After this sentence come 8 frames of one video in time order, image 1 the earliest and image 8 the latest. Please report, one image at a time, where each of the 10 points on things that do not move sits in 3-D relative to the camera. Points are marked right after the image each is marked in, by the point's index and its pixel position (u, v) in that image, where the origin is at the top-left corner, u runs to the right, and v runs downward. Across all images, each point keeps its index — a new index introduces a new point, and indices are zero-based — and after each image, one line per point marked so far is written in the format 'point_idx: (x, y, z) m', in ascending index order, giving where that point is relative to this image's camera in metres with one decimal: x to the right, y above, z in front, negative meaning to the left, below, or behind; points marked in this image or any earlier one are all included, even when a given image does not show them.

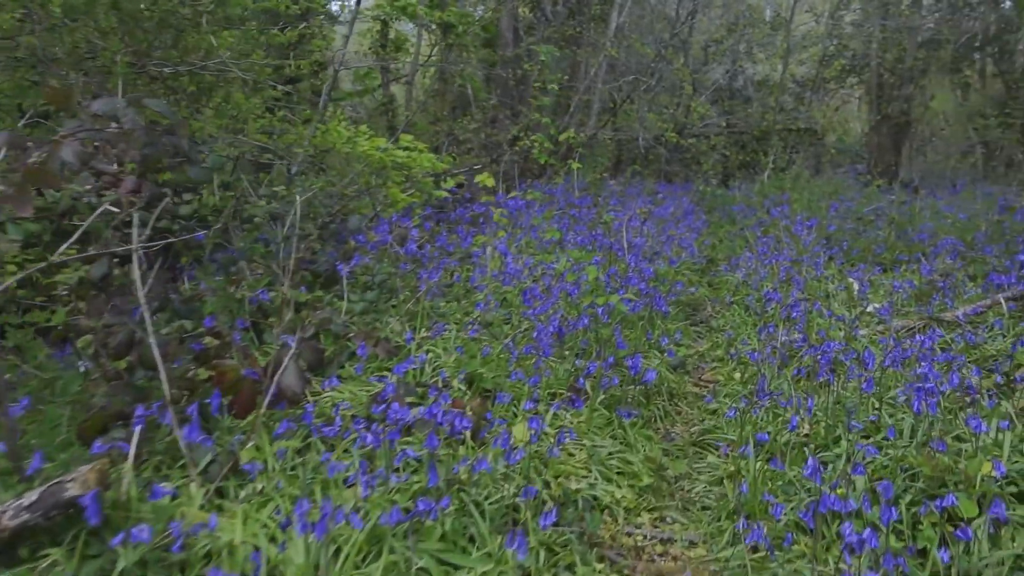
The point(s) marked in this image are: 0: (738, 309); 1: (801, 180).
0: (+1.2, -0.1, +4.8) m
1: (+3.5, +1.3, +10.6) m
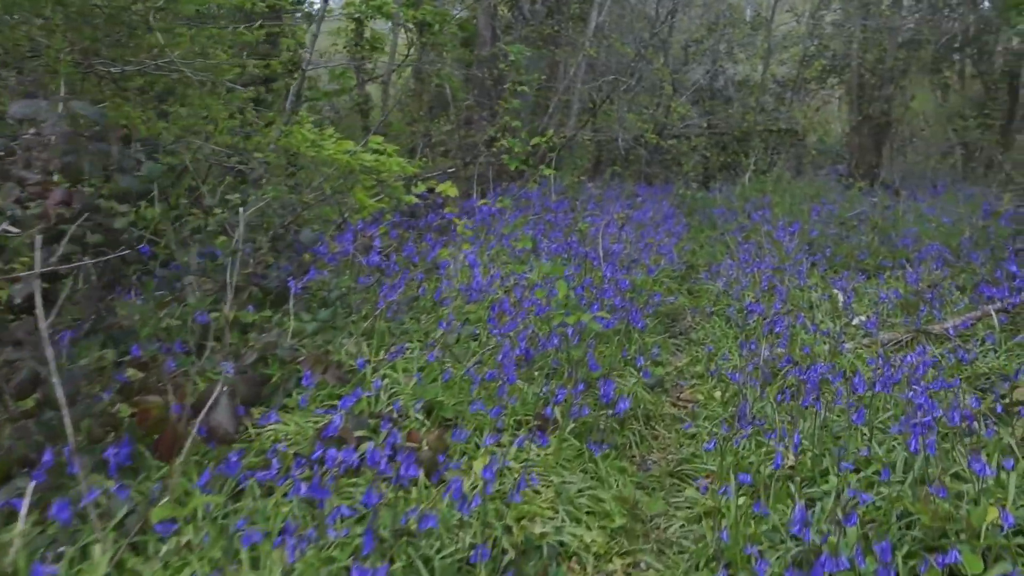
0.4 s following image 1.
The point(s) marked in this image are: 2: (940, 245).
0: (+1.1, -0.2, +4.6) m
1: (+3.2, +1.2, +10.4) m
2: (+3.0, +0.3, +6.2) m
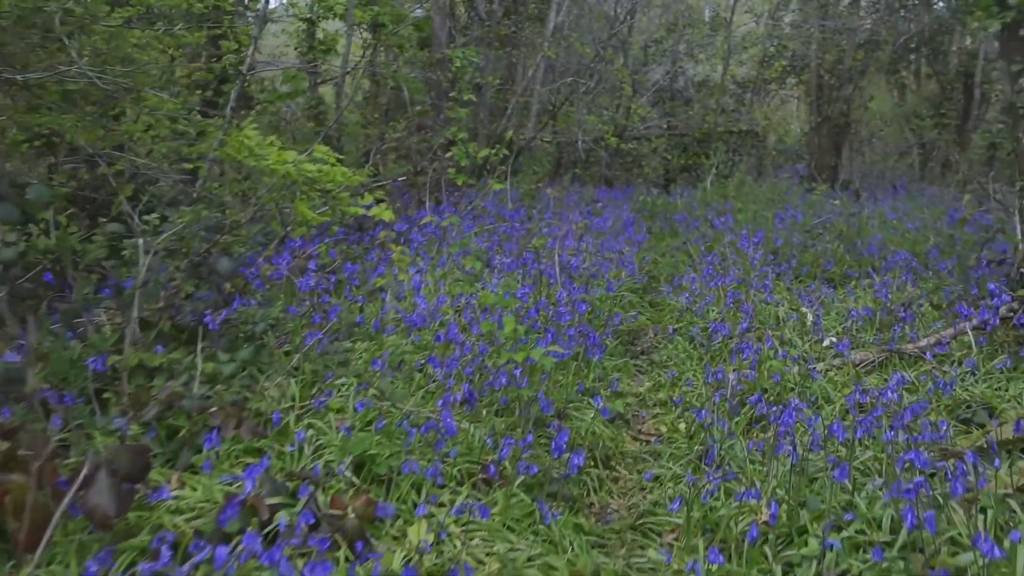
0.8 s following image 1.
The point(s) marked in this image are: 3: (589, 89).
0: (+0.8, -0.3, +4.4) m
1: (+2.7, +1.2, +10.3) m
2: (+2.7, +0.2, +6.0) m
3: (+1.1, +2.8, +12.5) m
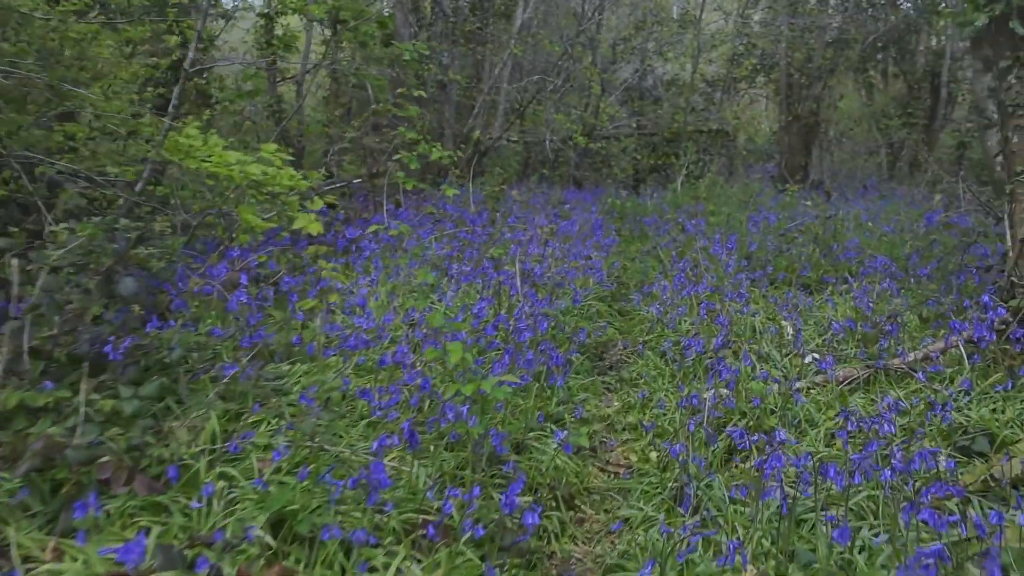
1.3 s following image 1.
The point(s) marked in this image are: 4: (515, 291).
0: (+0.7, -0.3, +4.1) m
1: (+2.3, +1.1, +10.0) m
2: (+2.4, +0.2, +5.8) m
3: (+0.6, +2.7, +12.2) m
4: (0.0, 0.0, +4.2) m
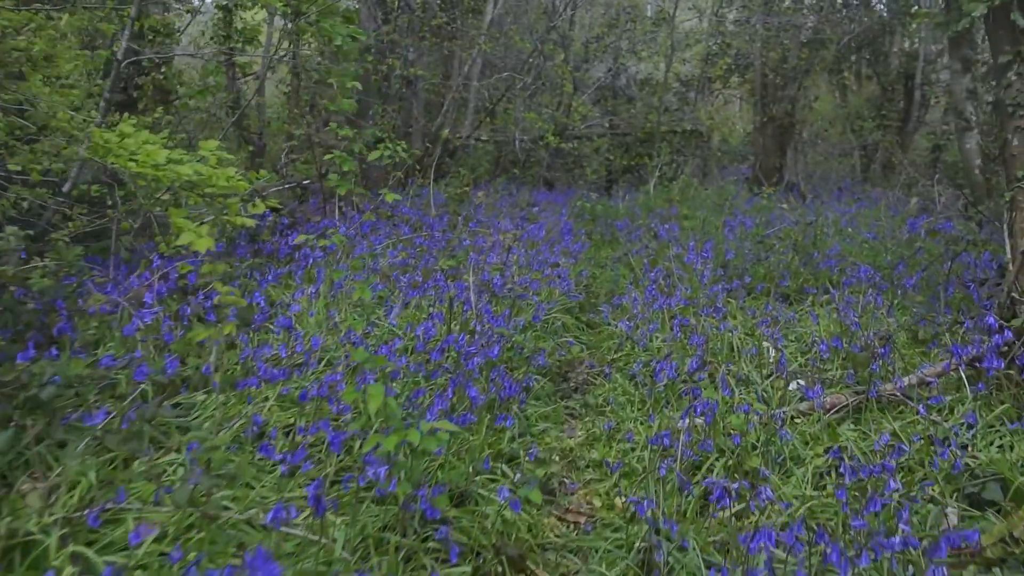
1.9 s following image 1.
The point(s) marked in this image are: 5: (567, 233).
0: (+0.5, -0.4, +3.7) m
1: (+1.9, +1.1, +9.7) m
2: (+2.2, +0.1, +5.4) m
3: (+0.2, +2.7, +11.8) m
4: (-0.2, -0.1, +3.8) m
5: (+0.4, +0.4, +7.0) m
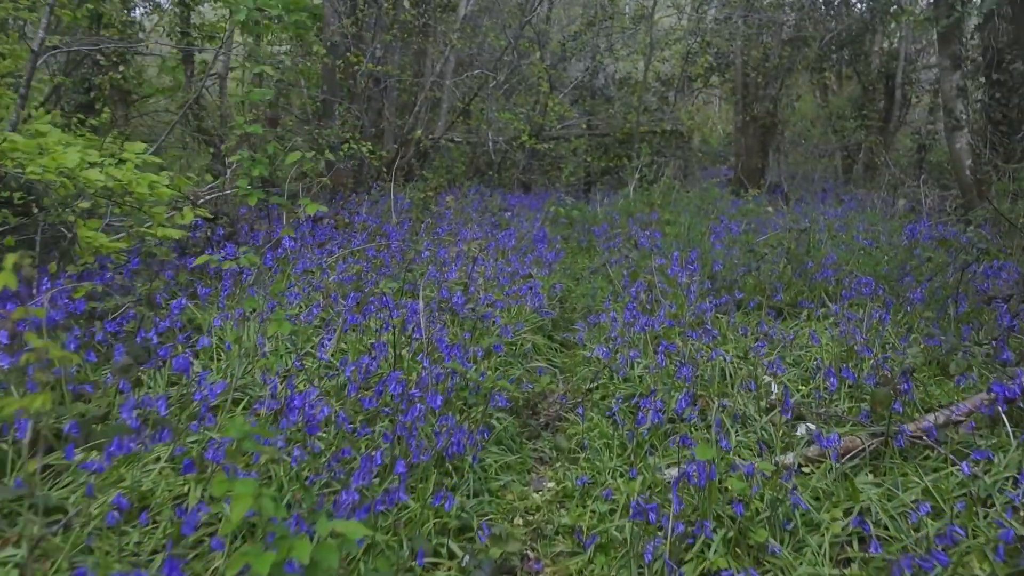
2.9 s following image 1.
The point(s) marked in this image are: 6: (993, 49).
0: (+0.3, -0.5, +3.2) m
1: (+1.6, +1.0, +9.2) m
2: (+2.0, +0.1, +5.0) m
3: (-0.1, +2.6, +11.2) m
4: (-0.3, -0.2, +3.3) m
5: (+0.2, +0.3, +6.5) m
6: (+5.5, +2.7, +10.2) m
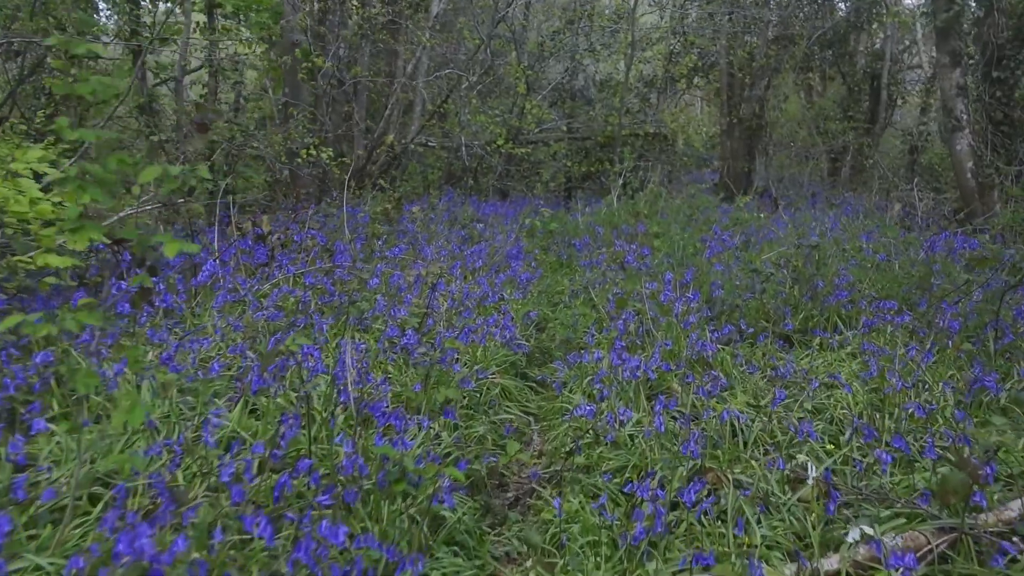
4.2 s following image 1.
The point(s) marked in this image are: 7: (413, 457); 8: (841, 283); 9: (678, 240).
0: (+0.2, -0.6, +2.5) m
1: (+1.4, +0.9, +8.5) m
2: (+1.9, -0.1, +4.3) m
3: (-0.5, +2.4, +10.5) m
4: (-0.5, -0.3, +2.5) m
5: (0.0, +0.2, +5.8) m
6: (+5.2, +2.6, +9.6) m
7: (-0.3, -0.4, +2.4) m
8: (+1.7, 0.0, +4.7) m
9: (+1.1, +0.3, +5.9) m
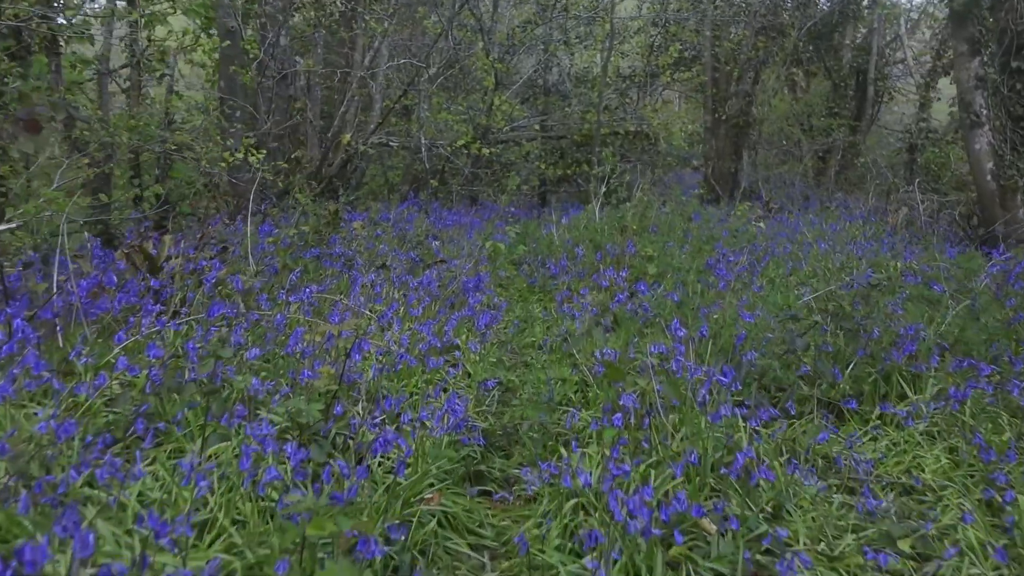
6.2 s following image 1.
0: (+0.1, -0.8, +1.3) m
1: (+1.1, +0.7, +7.3) m
2: (+1.7, -0.3, +3.1) m
3: (-0.8, +2.2, +9.3) m
4: (-0.6, -0.5, +1.3) m
5: (-0.2, 0.0, +4.6) m
6: (+4.9, +2.5, +8.5) m
7: (-0.4, -0.7, +1.2) m
8: (+1.6, -0.2, +3.5) m
9: (+0.9, +0.1, +4.7) m
